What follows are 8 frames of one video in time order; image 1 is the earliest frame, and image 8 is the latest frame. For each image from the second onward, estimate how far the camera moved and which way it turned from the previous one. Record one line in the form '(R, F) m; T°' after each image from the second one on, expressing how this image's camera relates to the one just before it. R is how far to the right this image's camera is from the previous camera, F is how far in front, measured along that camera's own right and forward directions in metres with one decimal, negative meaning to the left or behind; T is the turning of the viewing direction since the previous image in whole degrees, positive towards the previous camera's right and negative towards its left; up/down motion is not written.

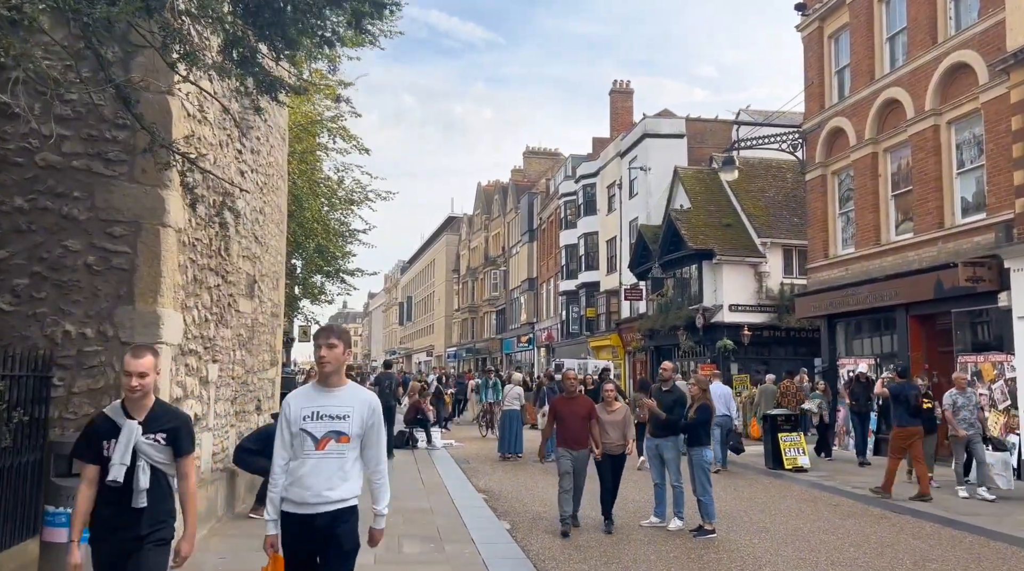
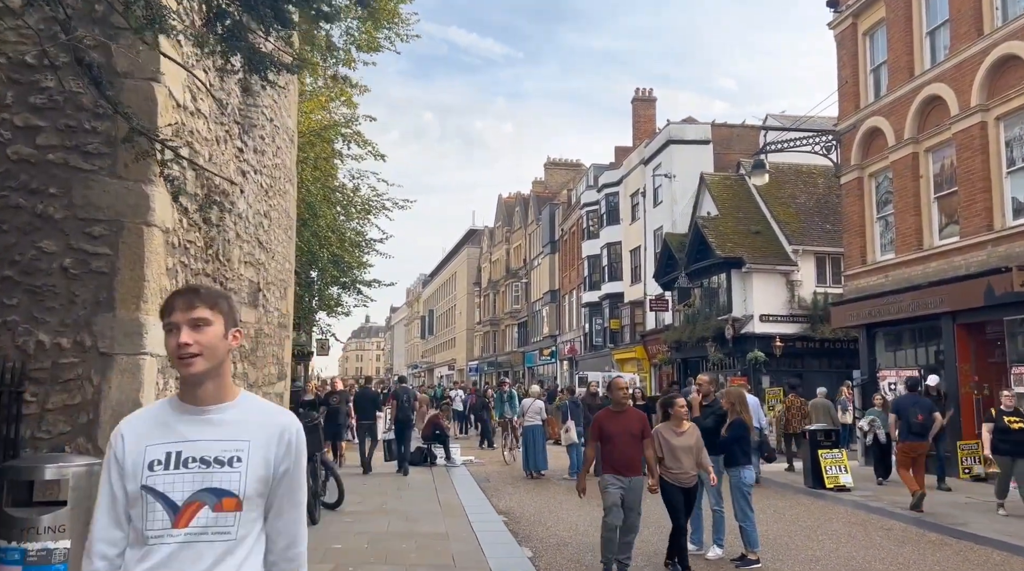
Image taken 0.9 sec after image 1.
(0.0, +0.8) m; -1°
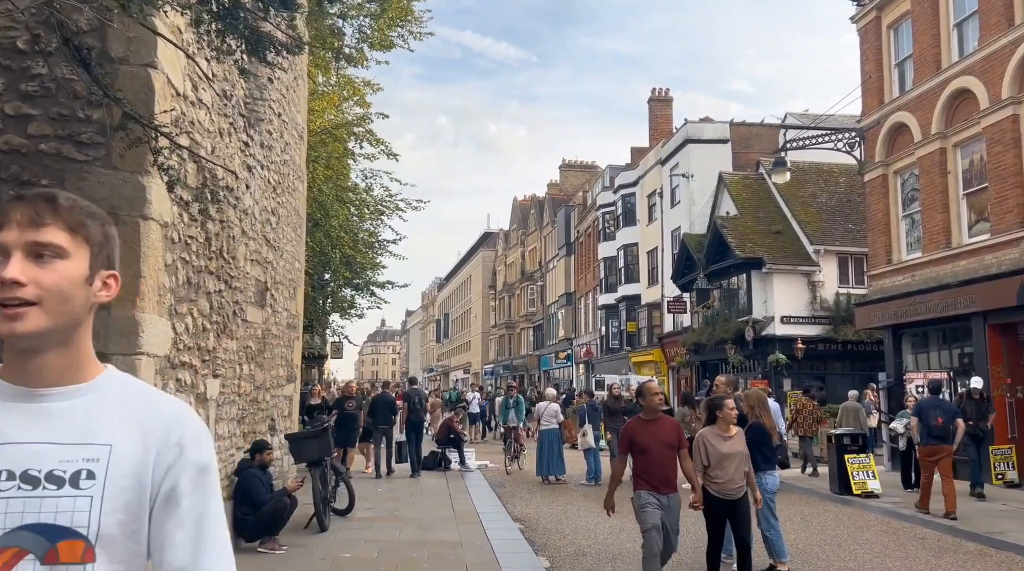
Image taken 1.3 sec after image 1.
(0.0, +0.4) m; -1°
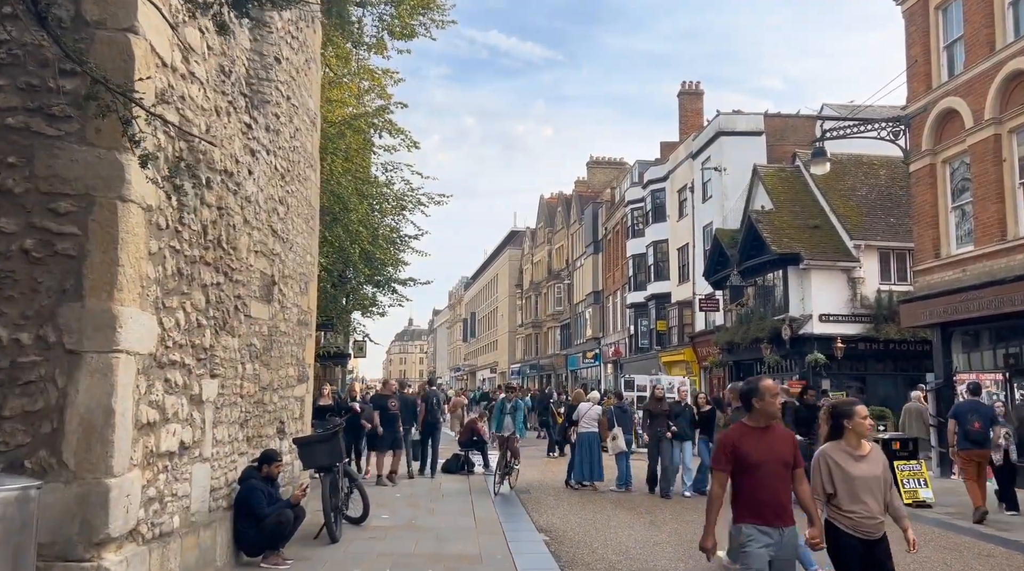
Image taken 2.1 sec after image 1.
(0.0, +0.7) m; -2°
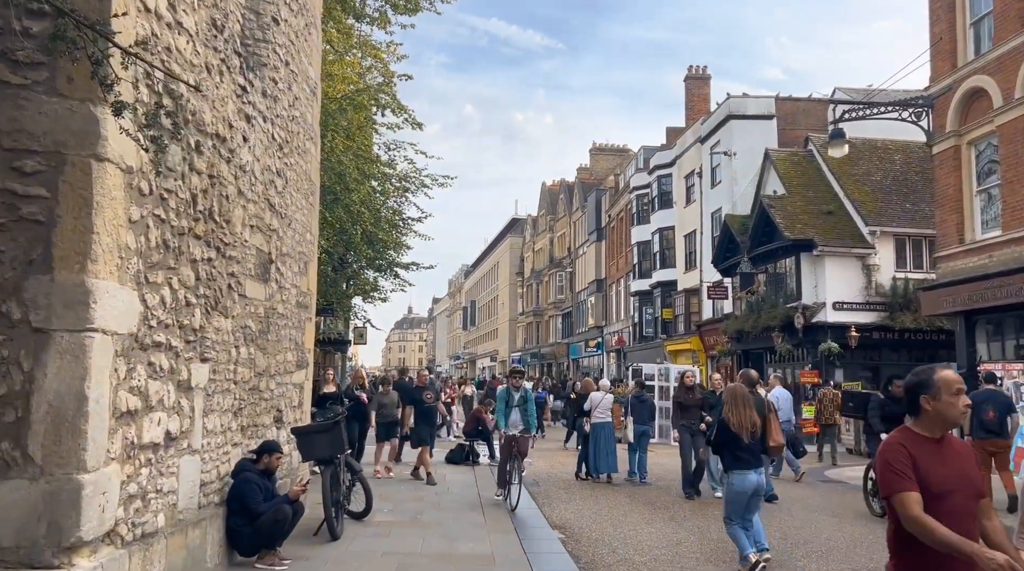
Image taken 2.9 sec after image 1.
(-0.2, +0.7) m; 0°
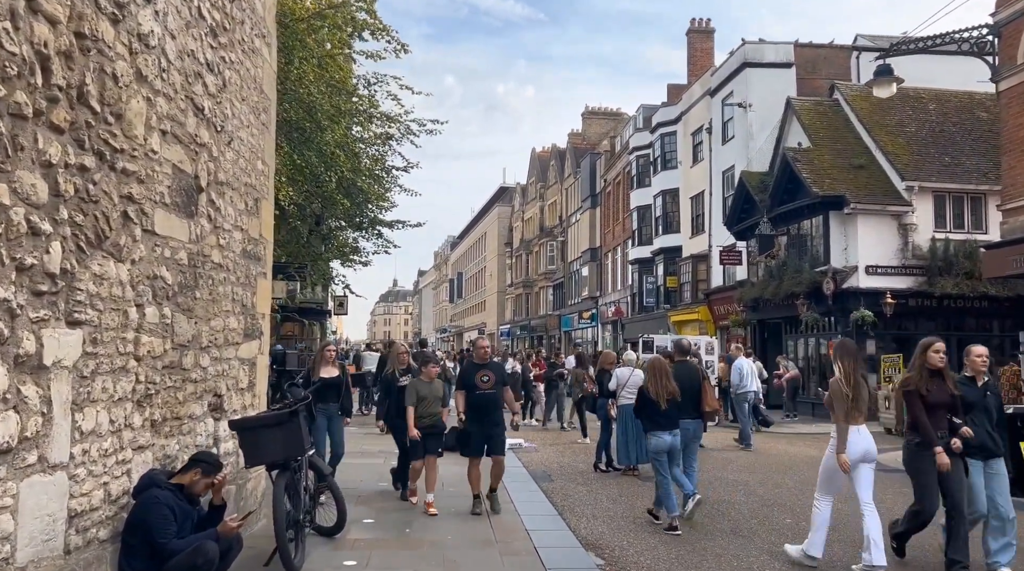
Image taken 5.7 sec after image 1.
(-0.3, +2.4) m; +1°
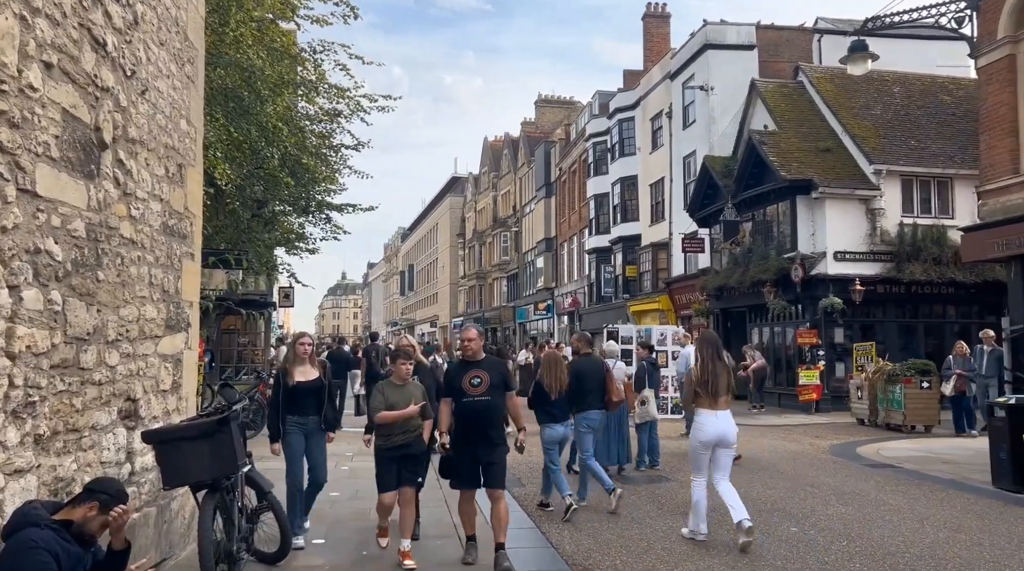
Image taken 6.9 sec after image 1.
(-0.2, +1.1) m; +3°
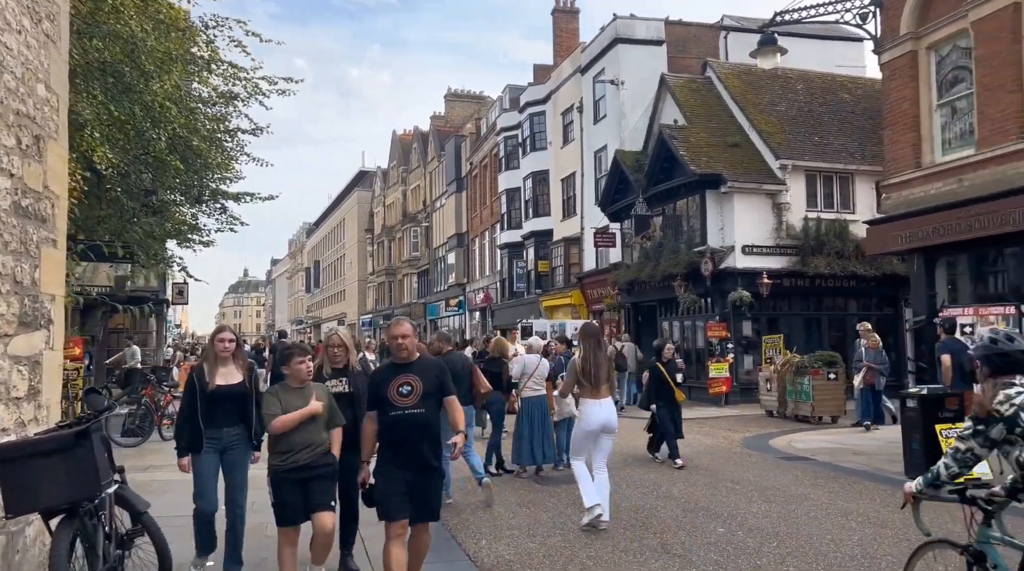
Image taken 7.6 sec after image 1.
(0.0, +0.5) m; +6°
